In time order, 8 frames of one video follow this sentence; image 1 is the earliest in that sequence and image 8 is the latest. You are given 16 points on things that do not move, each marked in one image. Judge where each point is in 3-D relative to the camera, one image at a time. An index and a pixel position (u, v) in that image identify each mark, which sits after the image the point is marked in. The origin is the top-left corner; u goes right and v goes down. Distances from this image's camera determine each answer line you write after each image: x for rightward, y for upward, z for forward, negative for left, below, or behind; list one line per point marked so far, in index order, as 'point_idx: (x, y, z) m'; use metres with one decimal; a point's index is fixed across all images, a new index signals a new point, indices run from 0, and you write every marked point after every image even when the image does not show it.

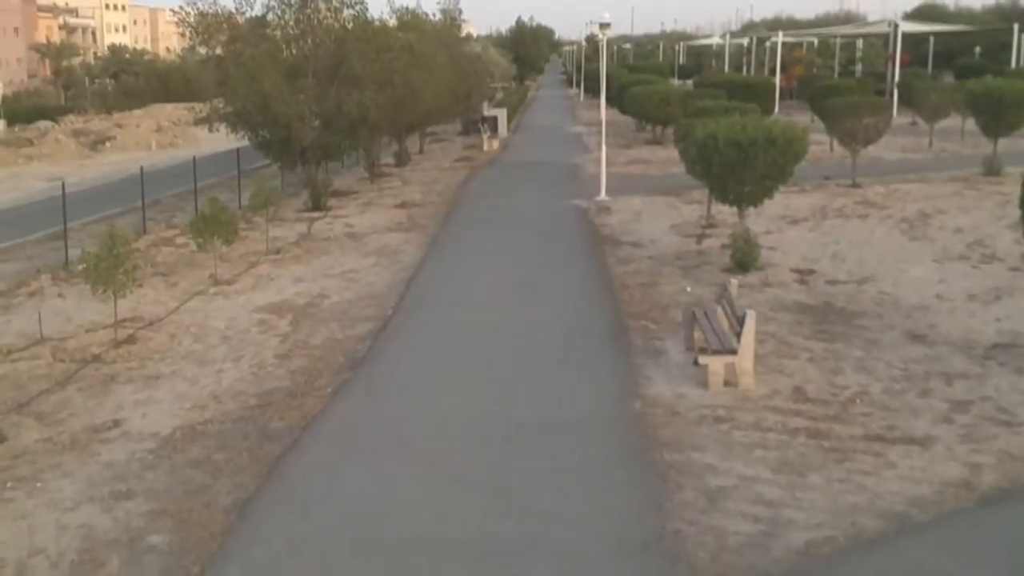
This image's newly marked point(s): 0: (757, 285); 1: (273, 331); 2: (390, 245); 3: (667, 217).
0: (+3.0, 0.0, +14.3) m
1: (-2.5, -0.5, +12.4) m
2: (-1.8, +0.7, +17.8) m
3: (+2.5, +1.2, +19.4) m
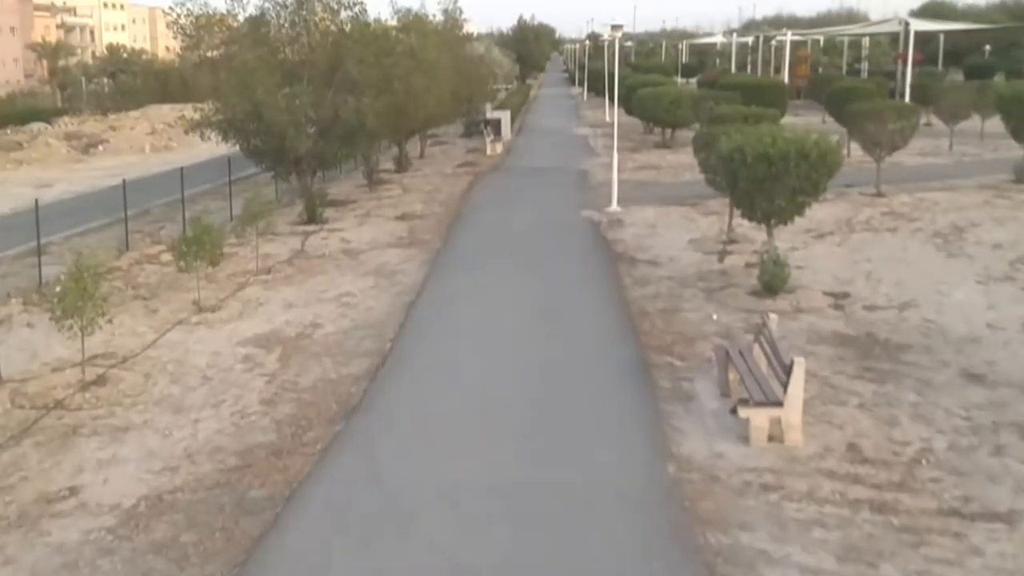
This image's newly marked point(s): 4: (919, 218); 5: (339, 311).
0: (+3.1, -0.3, +13.1) m
1: (-2.4, -0.8, +11.2) m
2: (-1.7, +0.4, +16.6) m
3: (+2.7, +0.9, +18.2) m
4: (+6.7, +1.2, +19.4) m
5: (-2.0, -0.3, +13.6) m
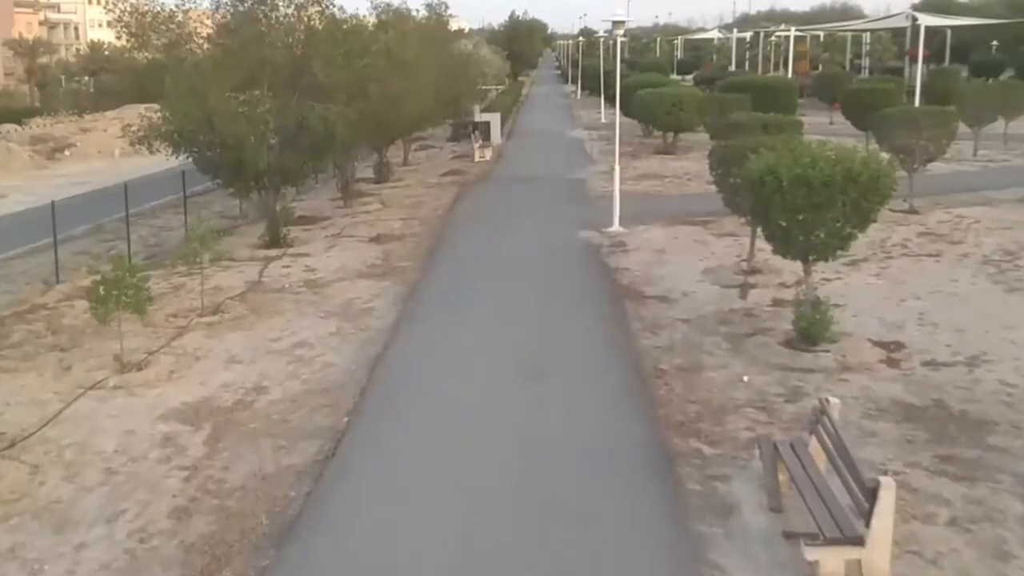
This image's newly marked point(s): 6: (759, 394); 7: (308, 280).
0: (+2.9, -0.7, +10.8) m
1: (-2.5, -1.3, +8.9) m
2: (-1.9, -0.1, +14.3) m
3: (+2.5, +0.4, +16.0) m
4: (+6.5, +0.7, +17.1) m
5: (-2.1, -0.8, +11.3) m
6: (+2.1, -0.9, +10.1) m
7: (-2.7, +0.1, +15.5) m
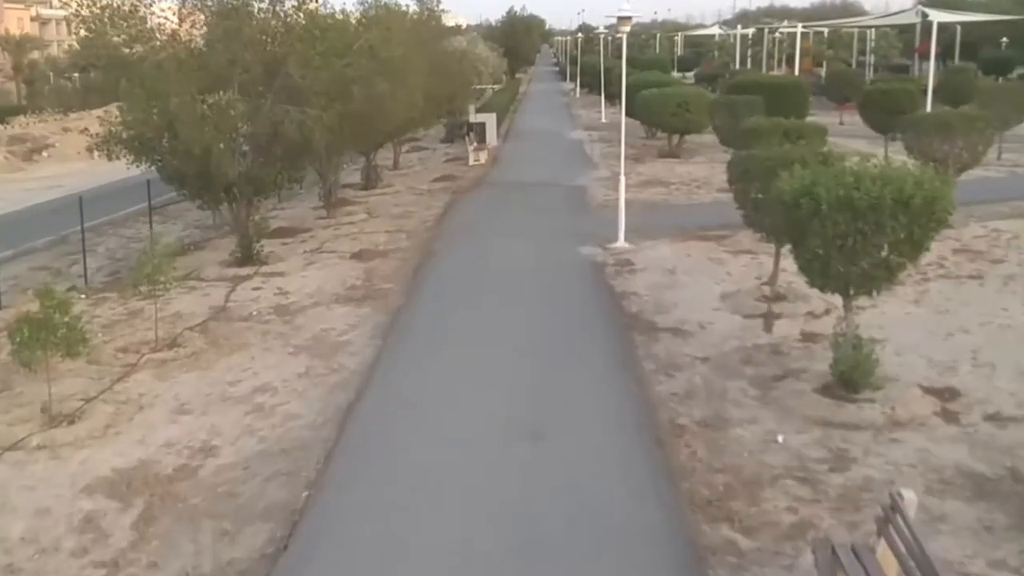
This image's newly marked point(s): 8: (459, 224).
0: (+2.9, -1.1, +9.2) m
1: (-2.6, -1.6, +7.3) m
2: (-1.9, -0.4, +12.7) m
3: (+2.4, +0.1, +14.4) m
4: (+6.5, +0.4, +15.5) m
5: (-2.2, -1.1, +9.7) m
6: (+2.1, -1.2, +8.5) m
7: (-2.7, -0.2, +13.9) m
8: (-0.8, +1.1, +19.3) m
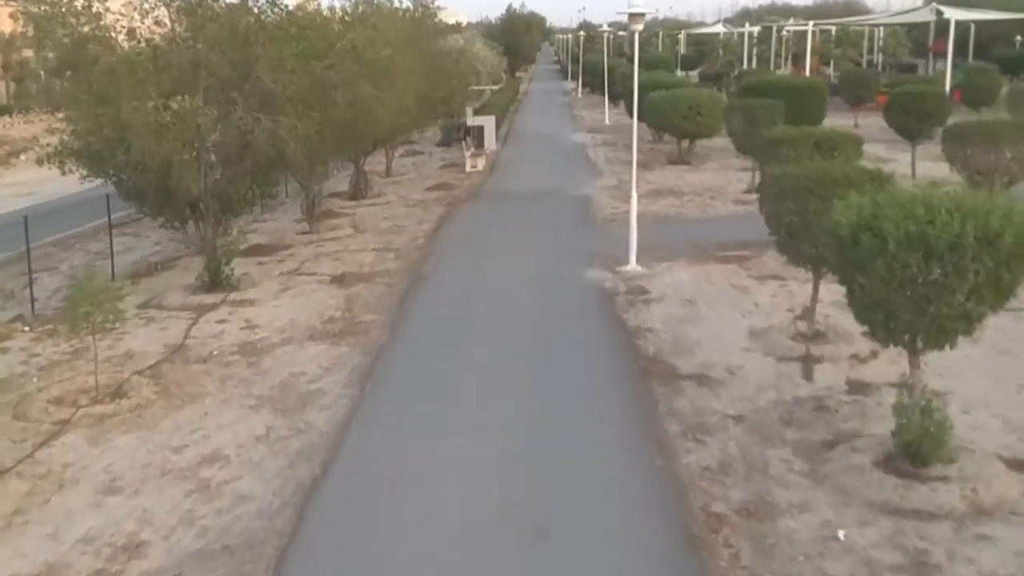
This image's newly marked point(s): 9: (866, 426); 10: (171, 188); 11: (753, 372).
0: (+2.9, -1.4, +7.5) m
1: (-2.6, -2.0, +5.6) m
2: (-1.9, -0.8, +11.0) m
3: (+2.4, -0.3, +12.7) m
4: (+6.4, 0.0, +13.8) m
5: (-2.2, -1.5, +7.9) m
6: (+2.0, -1.6, +6.8) m
7: (-2.8, -0.6, +12.2) m
8: (-0.9, +0.7, +17.6) m
9: (+2.7, -1.1, +9.1) m
10: (-4.0, +1.2, +13.8) m
11: (+2.2, -0.8, +10.6) m
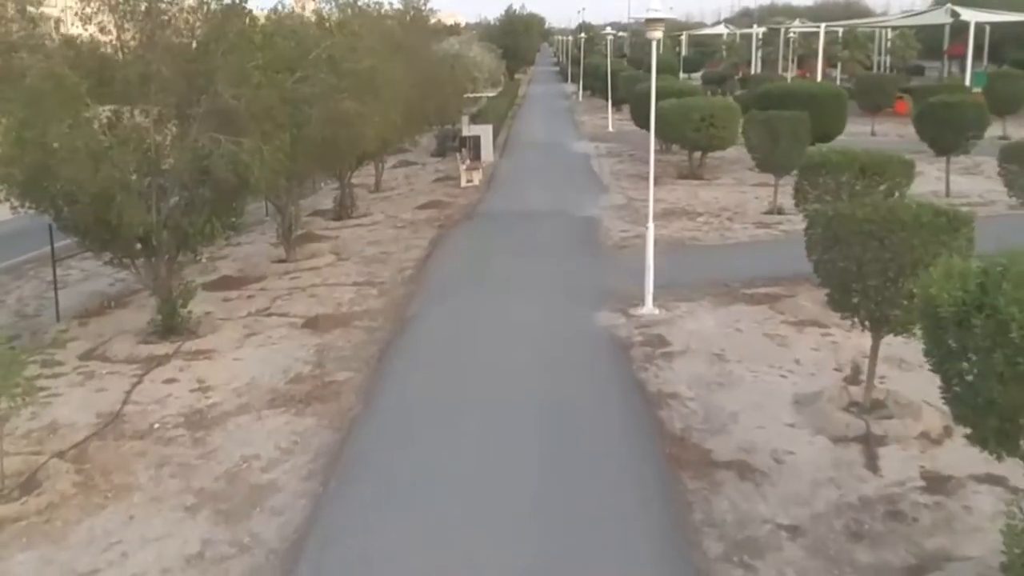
0: (+2.9, -1.9, +5.6) m
1: (-2.6, -2.5, +3.7) m
2: (-2.0, -1.3, +9.1) m
3: (+2.4, -0.8, +10.8) m
4: (+6.4, -0.5, +11.9) m
5: (-2.2, -2.0, +6.0) m
6: (+2.0, -2.1, +4.9) m
7: (-2.8, -1.1, +10.3) m
8: (-0.9, +0.2, +15.7) m
9: (+2.7, -1.6, +7.2) m
10: (-4.0, +0.7, +11.8) m
11: (+2.2, -1.3, +8.7) m
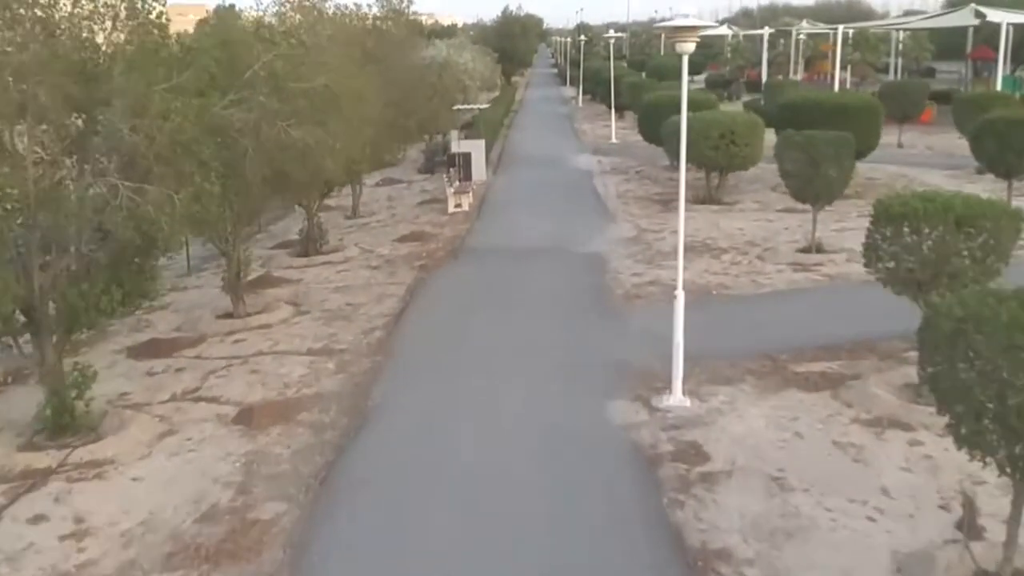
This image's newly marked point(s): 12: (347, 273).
0: (+2.8, -2.7, +2.7) m
1: (-2.7, -3.2, +0.8) m
2: (-2.0, -2.0, +6.2) m
3: (+2.3, -1.5, +7.9) m
4: (+6.3, -1.2, +9.1) m
5: (-2.3, -2.7, +3.1) m
6: (+2.0, -2.8, +2.0) m
7: (-2.9, -1.8, +7.4) m
8: (-1.0, -0.5, +12.8) m
9: (+2.7, -2.3, +4.3) m
10: (-4.1, -0.1, +8.9) m
11: (+2.1, -2.0, +5.8) m
12: (-2.4, +0.2, +17.0) m
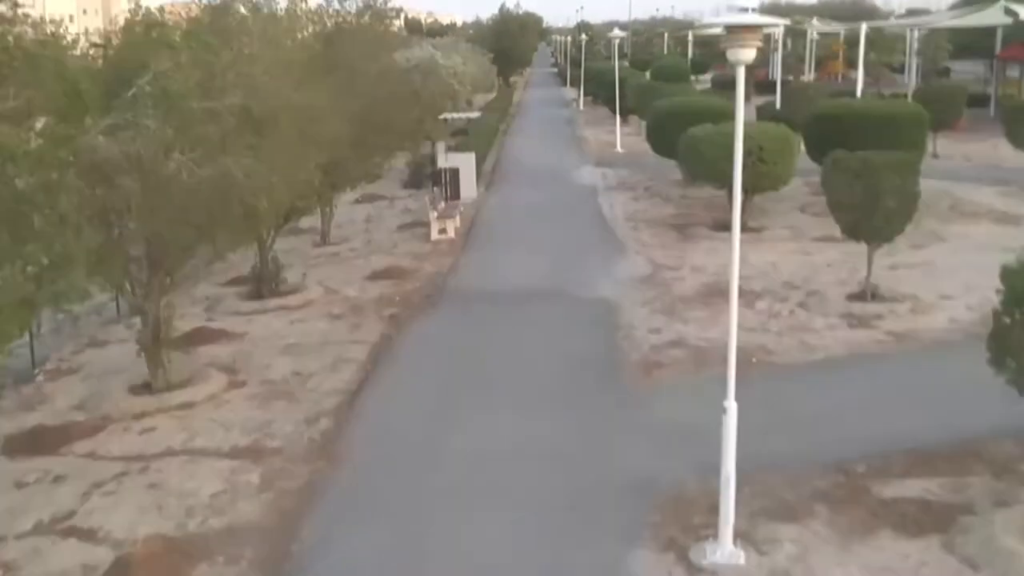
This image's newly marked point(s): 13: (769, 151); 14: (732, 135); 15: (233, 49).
0: (+2.7, -3.3, -0.3) m
1: (-2.8, -3.9, -2.2) m
2: (-2.2, -2.7, +3.2) m
3: (+2.2, -2.1, +4.9) m
4: (+6.2, -1.8, +6.1) m
5: (-2.4, -3.4, +0.2) m
6: (+1.8, -3.5, -0.9) m
7: (-3.0, -2.5, +4.4) m
8: (-1.1, -1.2, +9.9) m
9: (+2.5, -2.9, +1.4) m
10: (-4.2, -0.7, +6.0) m
11: (+2.0, -2.6, +2.8) m
12: (-2.5, -0.4, +14.0) m
13: (+4.0, +2.1, +17.8) m
14: (+3.4, +2.4, +18.1) m
15: (-2.6, +2.6, +11.7) m
